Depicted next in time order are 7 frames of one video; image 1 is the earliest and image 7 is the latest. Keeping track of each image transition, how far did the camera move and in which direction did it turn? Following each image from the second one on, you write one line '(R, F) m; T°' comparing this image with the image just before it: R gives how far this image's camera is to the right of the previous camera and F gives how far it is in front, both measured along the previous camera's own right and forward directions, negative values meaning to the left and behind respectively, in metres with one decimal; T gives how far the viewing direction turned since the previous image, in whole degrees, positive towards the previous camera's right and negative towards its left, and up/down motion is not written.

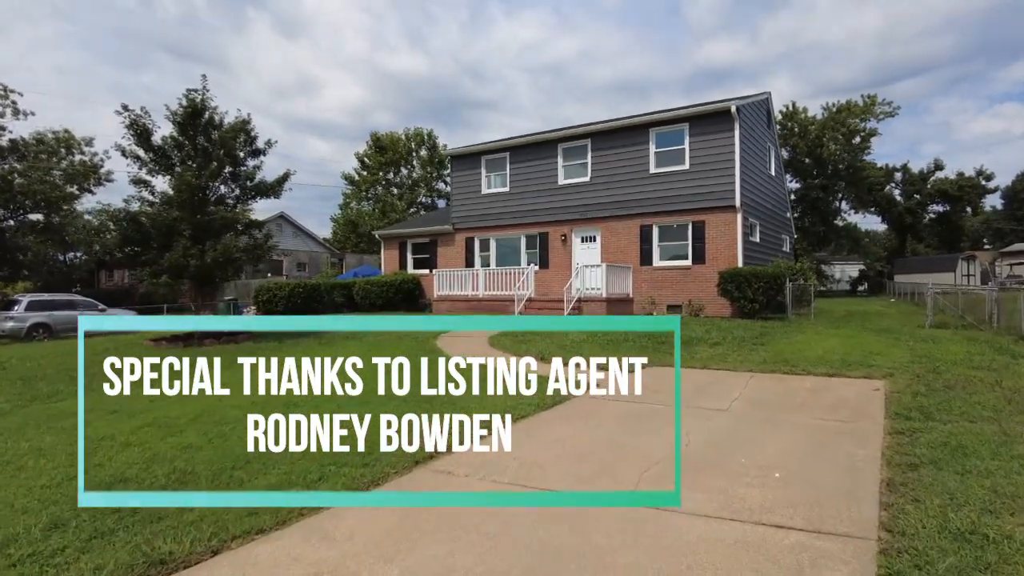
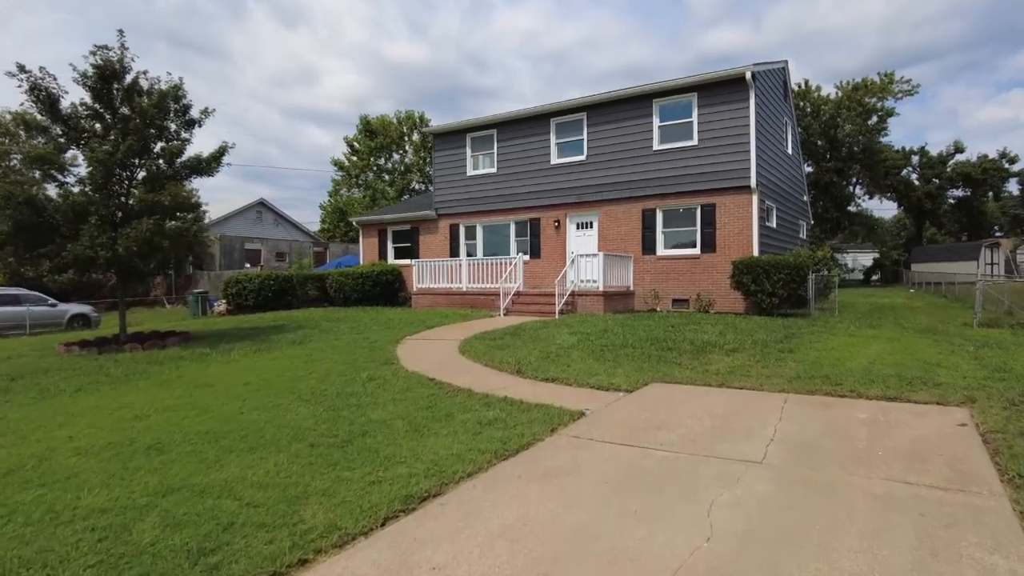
(+0.4, +2.0) m; 0°
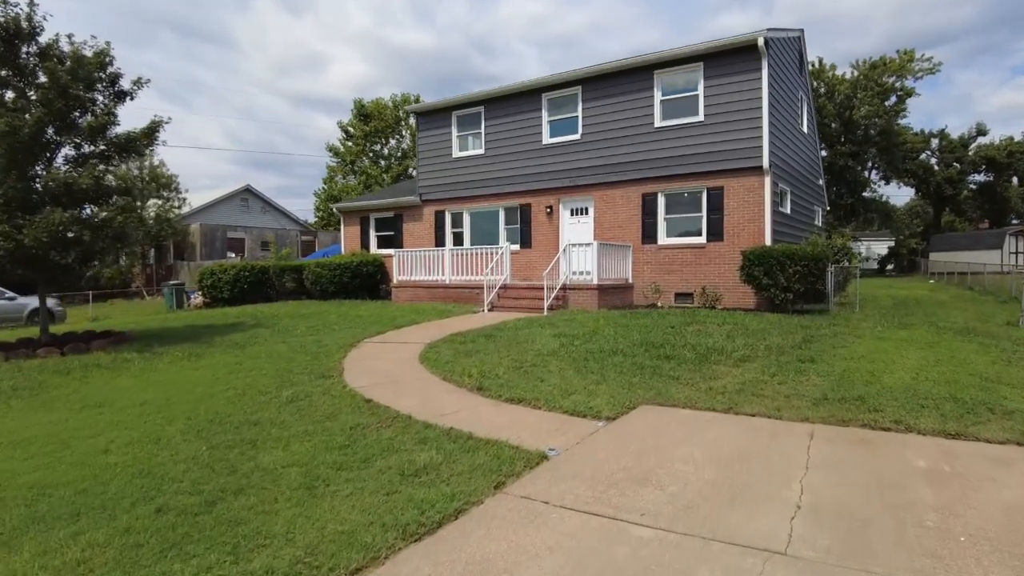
(+0.5, +1.5) m; -1°
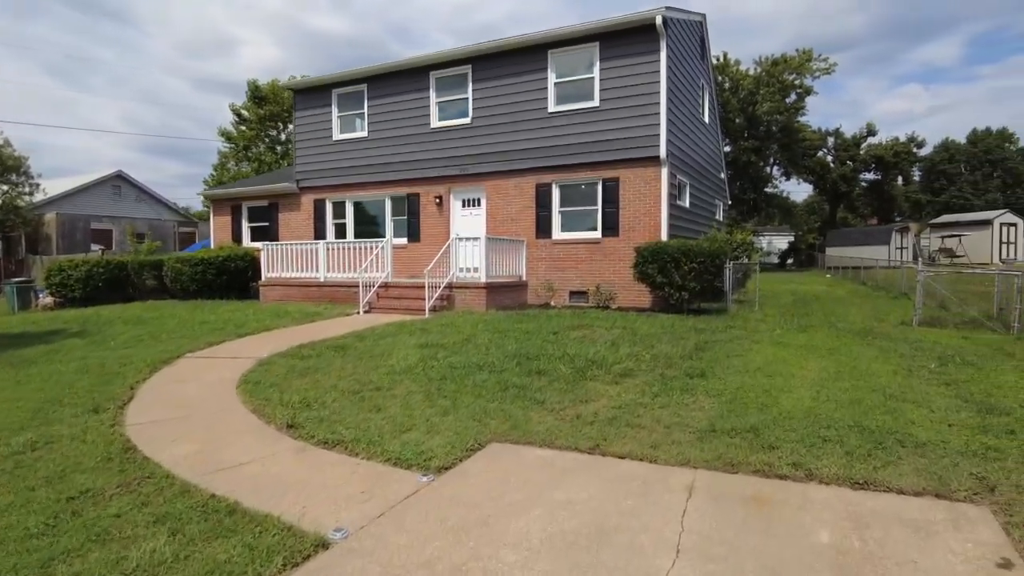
(+0.7, +1.3) m; +7°
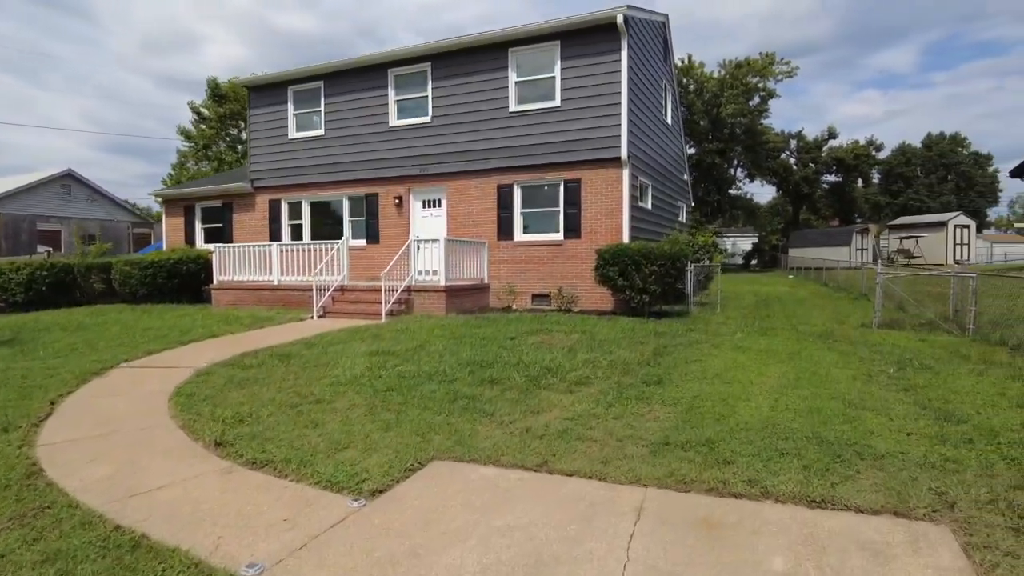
(+0.2, +0.3) m; +3°
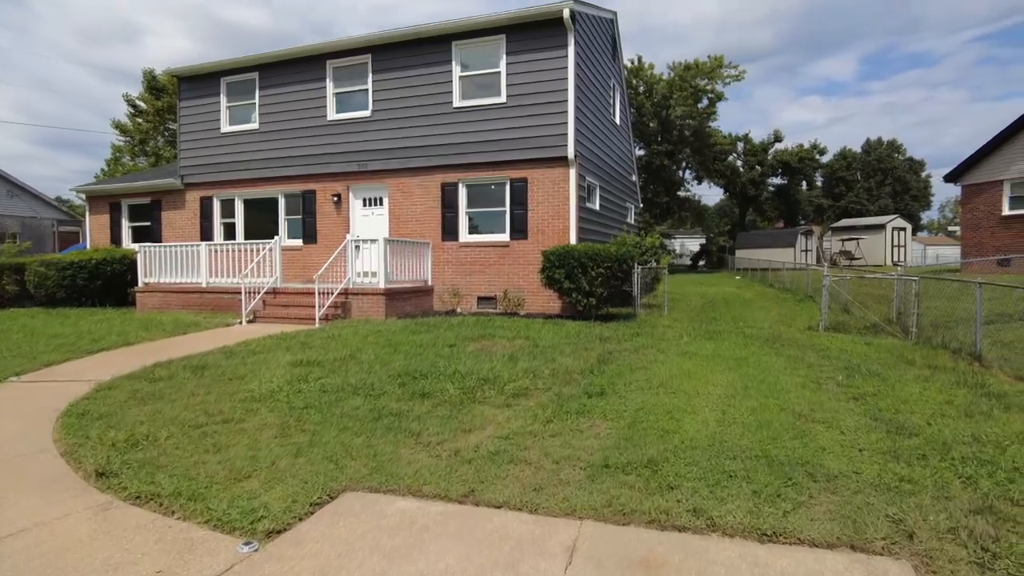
(+0.2, +0.4) m; +4°
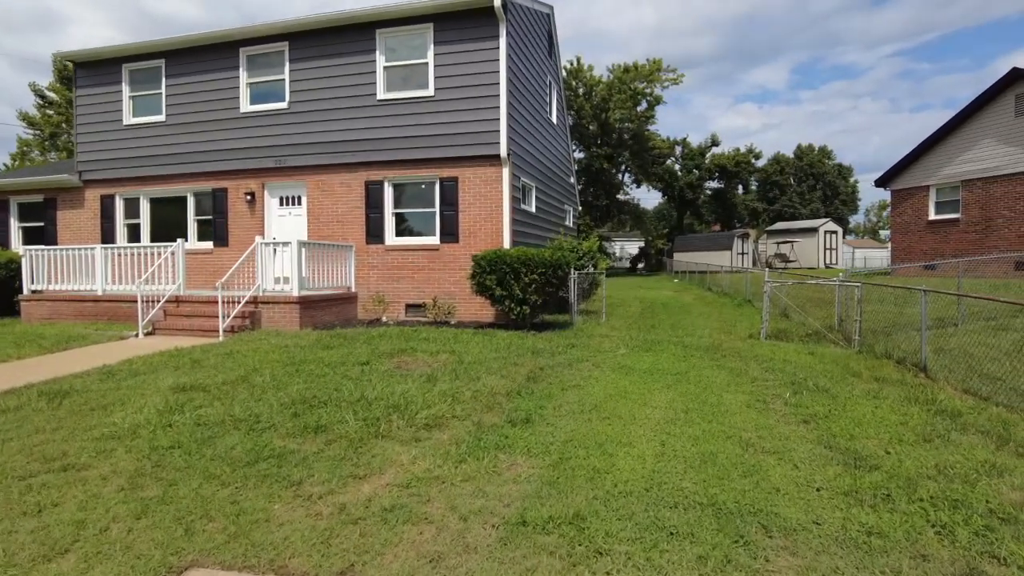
(+0.2, +0.7) m; +5°
